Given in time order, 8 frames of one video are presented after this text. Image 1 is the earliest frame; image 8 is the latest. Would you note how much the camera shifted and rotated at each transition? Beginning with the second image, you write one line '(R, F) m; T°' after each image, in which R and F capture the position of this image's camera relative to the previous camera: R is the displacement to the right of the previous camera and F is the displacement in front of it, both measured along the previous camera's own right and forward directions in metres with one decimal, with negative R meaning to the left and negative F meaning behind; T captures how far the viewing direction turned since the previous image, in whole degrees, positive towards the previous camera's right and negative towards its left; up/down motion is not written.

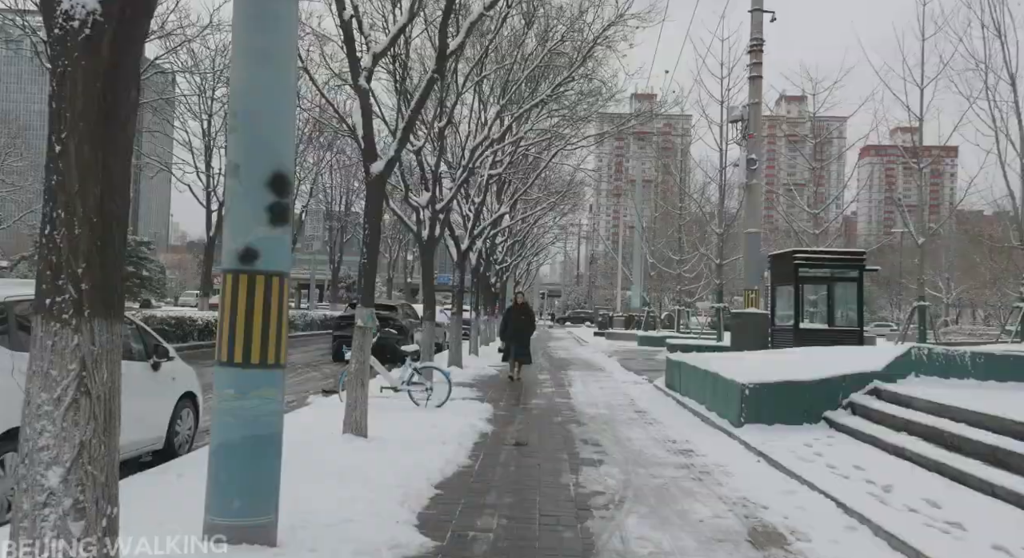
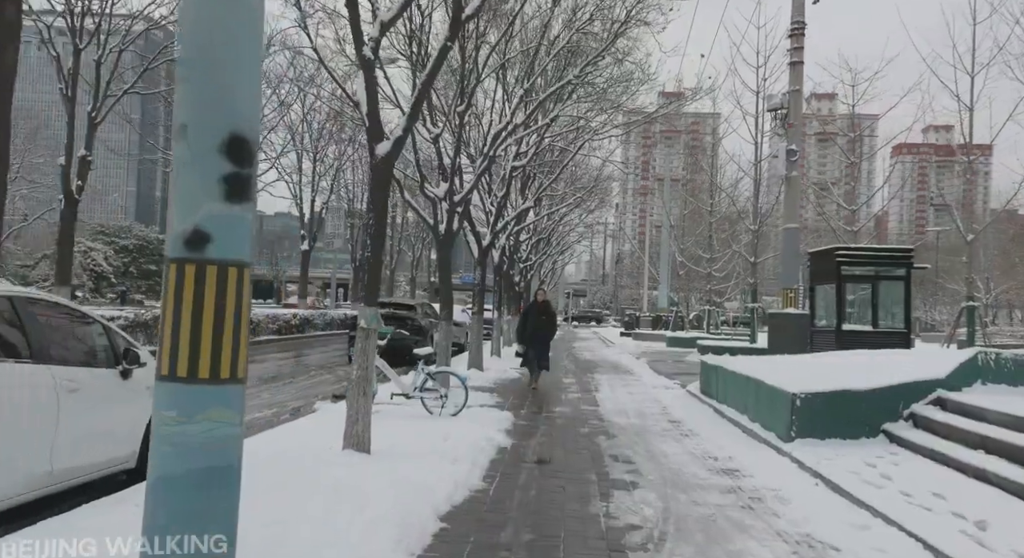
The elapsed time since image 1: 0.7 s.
(0.0, +0.8) m; -2°
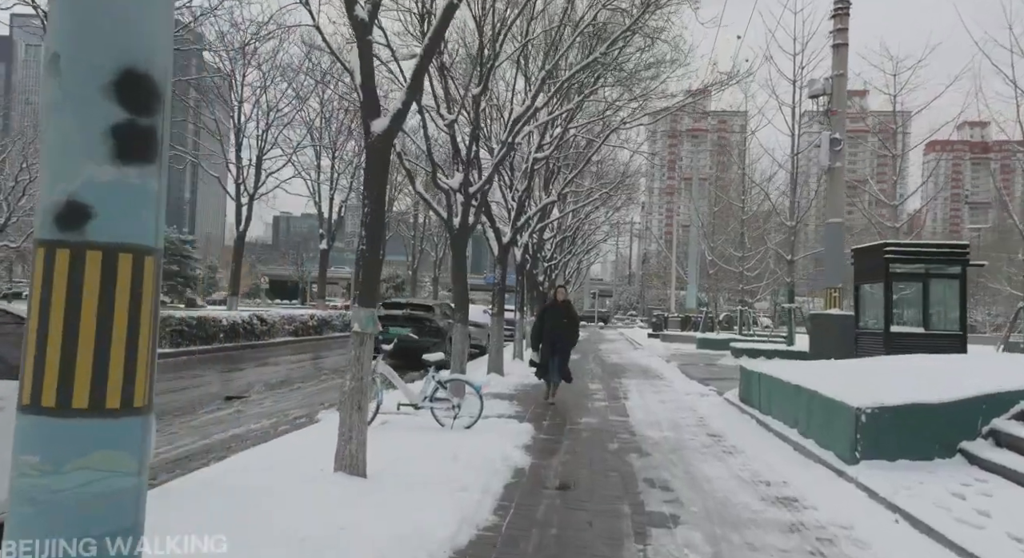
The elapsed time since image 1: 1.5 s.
(+0.1, +0.9) m; -2°
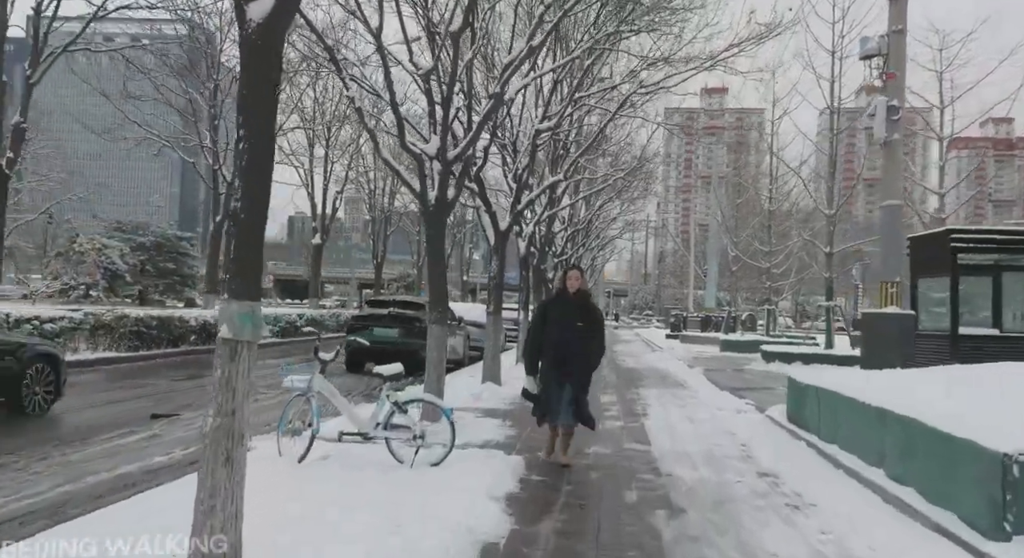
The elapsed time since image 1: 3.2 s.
(+0.3, +2.1) m; -1°
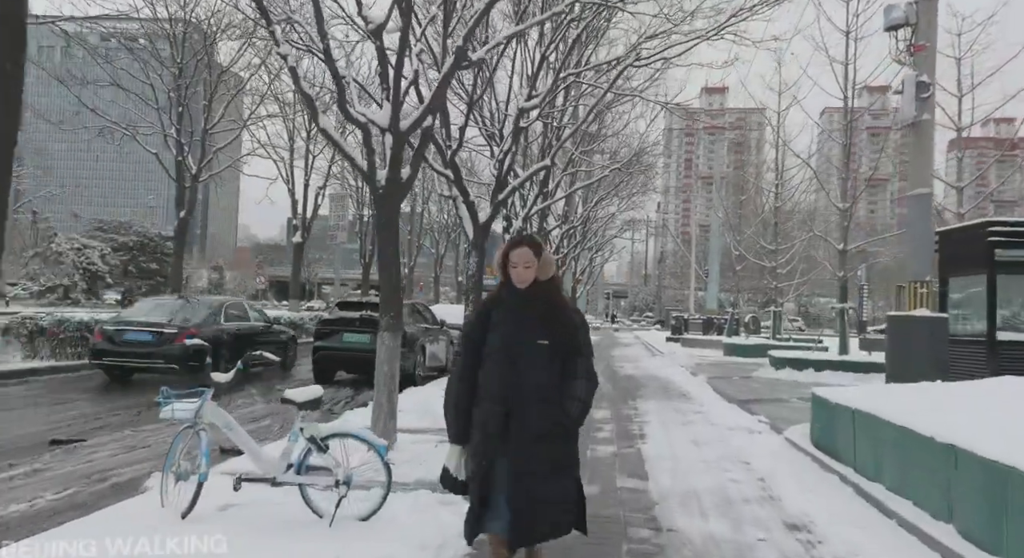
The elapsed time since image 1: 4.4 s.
(+0.3, +1.4) m; 0°
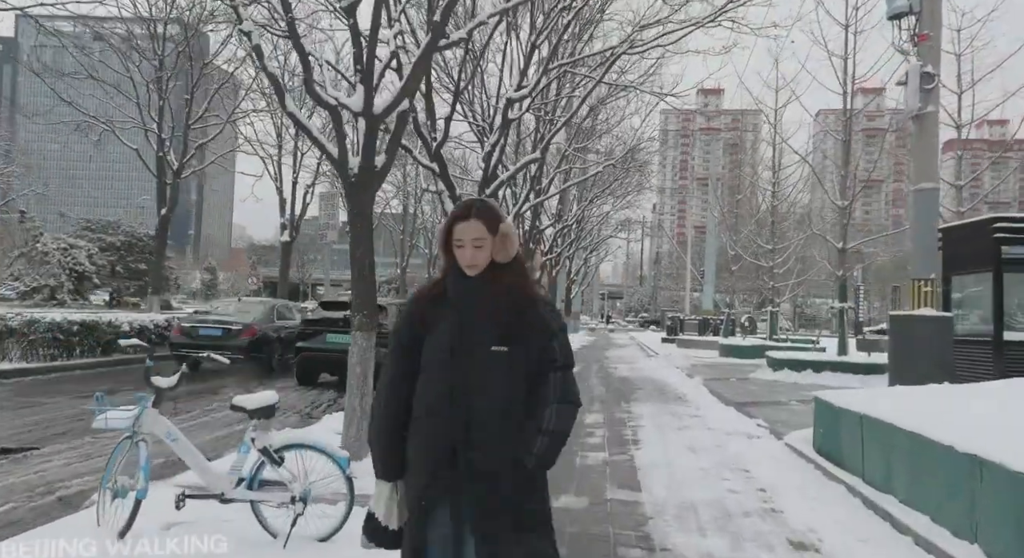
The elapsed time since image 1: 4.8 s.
(+0.1, +0.5) m; 0°
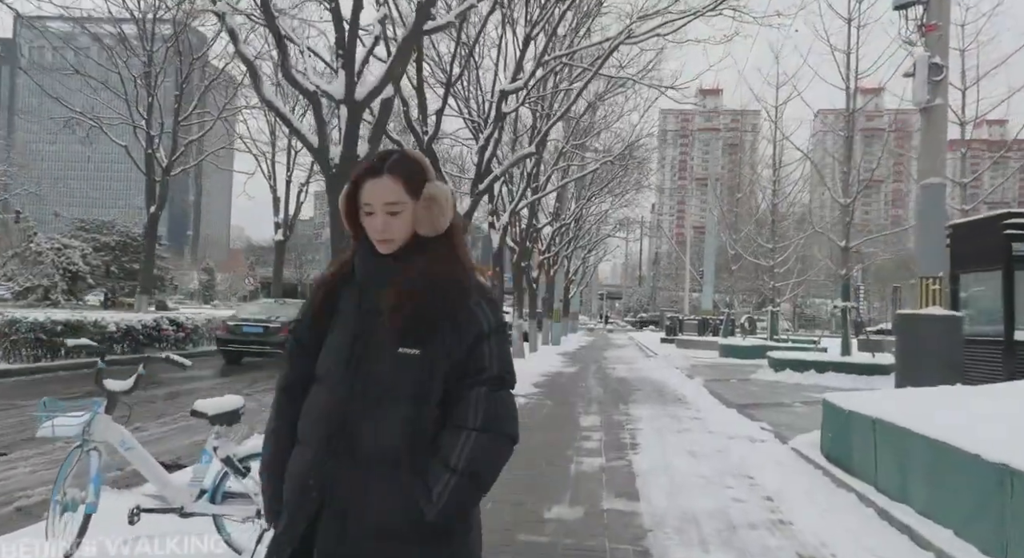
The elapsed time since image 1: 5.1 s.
(+0.1, +0.3) m; 0°
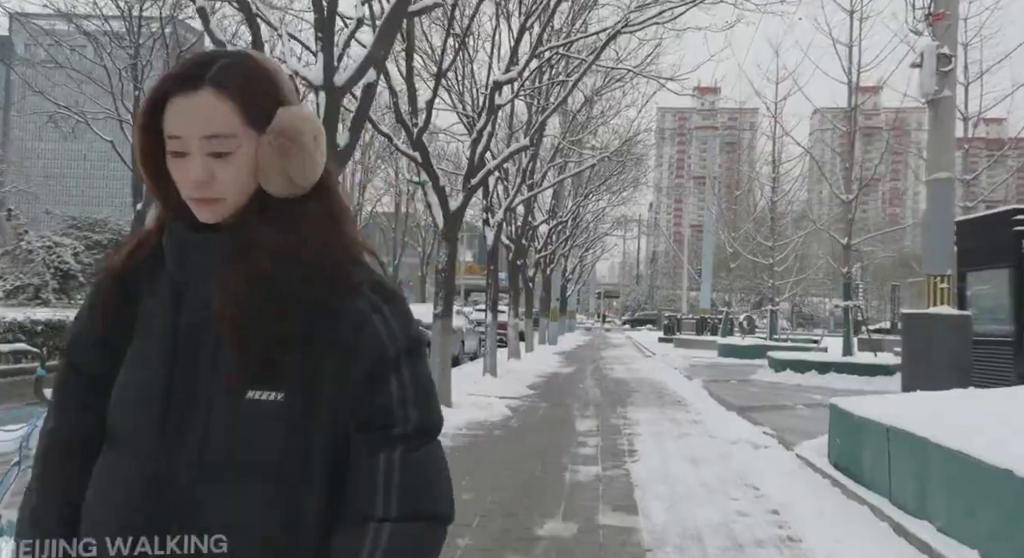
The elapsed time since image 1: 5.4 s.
(+0.1, +0.4) m; 0°
